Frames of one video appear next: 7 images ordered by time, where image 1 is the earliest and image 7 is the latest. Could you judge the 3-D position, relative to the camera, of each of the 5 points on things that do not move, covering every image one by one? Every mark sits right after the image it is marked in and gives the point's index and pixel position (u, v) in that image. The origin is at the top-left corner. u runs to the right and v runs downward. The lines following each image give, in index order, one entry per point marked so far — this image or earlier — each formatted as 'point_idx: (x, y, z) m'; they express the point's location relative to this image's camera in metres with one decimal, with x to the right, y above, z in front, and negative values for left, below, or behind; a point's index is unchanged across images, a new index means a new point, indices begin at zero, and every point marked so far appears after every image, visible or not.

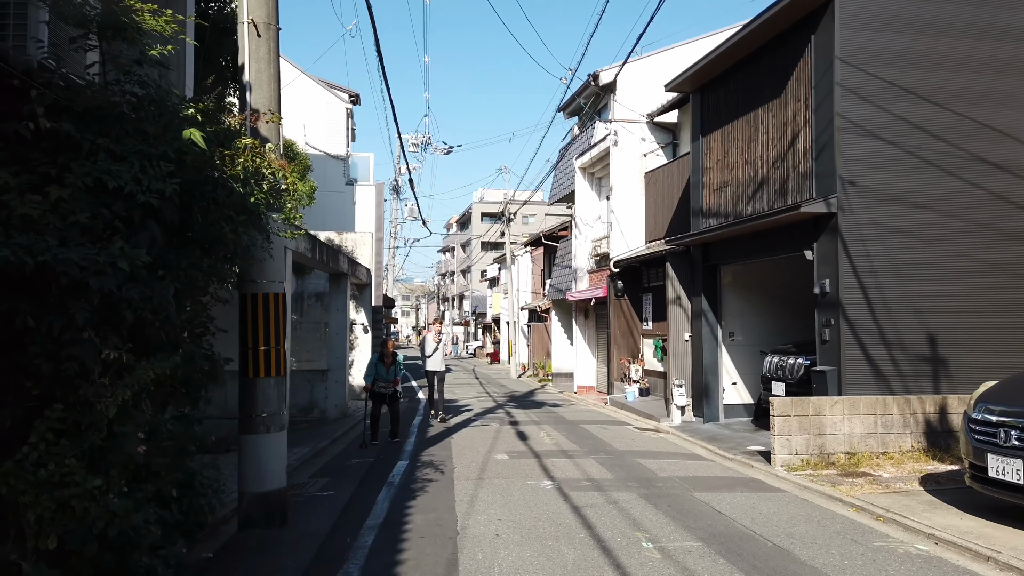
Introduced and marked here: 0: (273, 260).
0: (-2.2, +0.3, +6.7) m
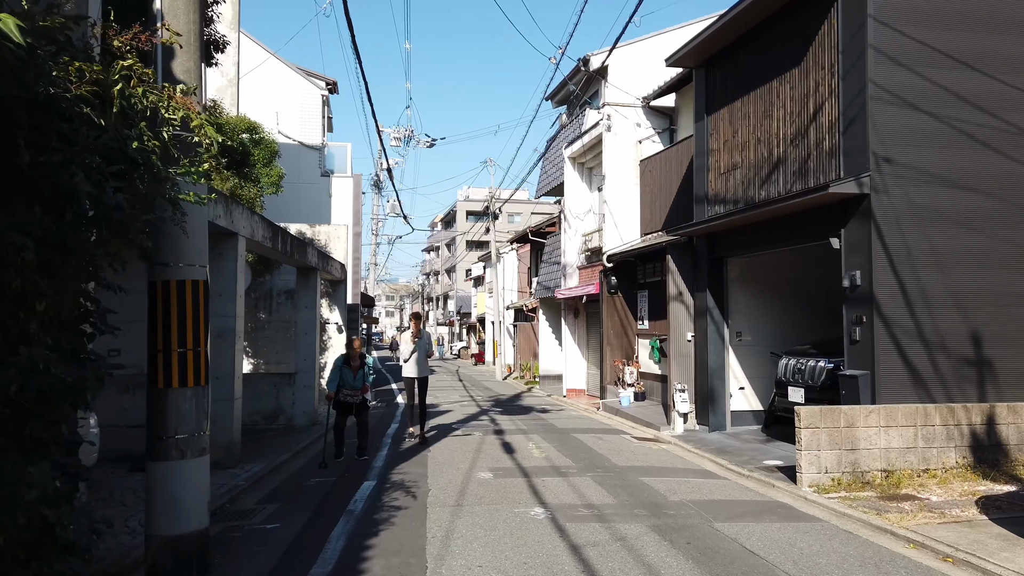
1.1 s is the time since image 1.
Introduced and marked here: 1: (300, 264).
0: (-2.3, +0.4, +5.3) m
1: (-4.4, +0.5, +15.3) m
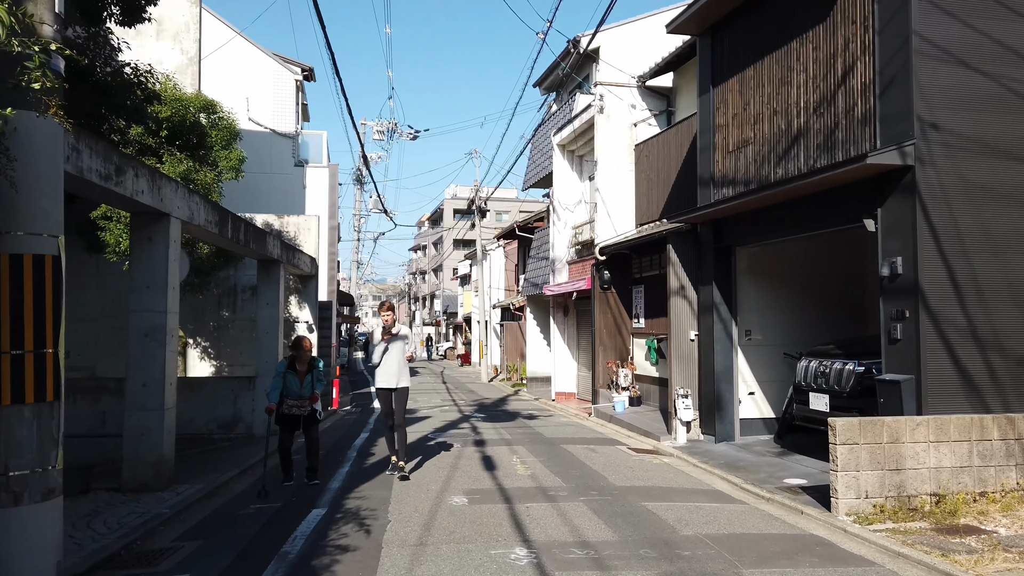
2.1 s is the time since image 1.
0: (-2.5, +0.5, +3.8) m
1: (-4.7, +0.6, +13.9) m
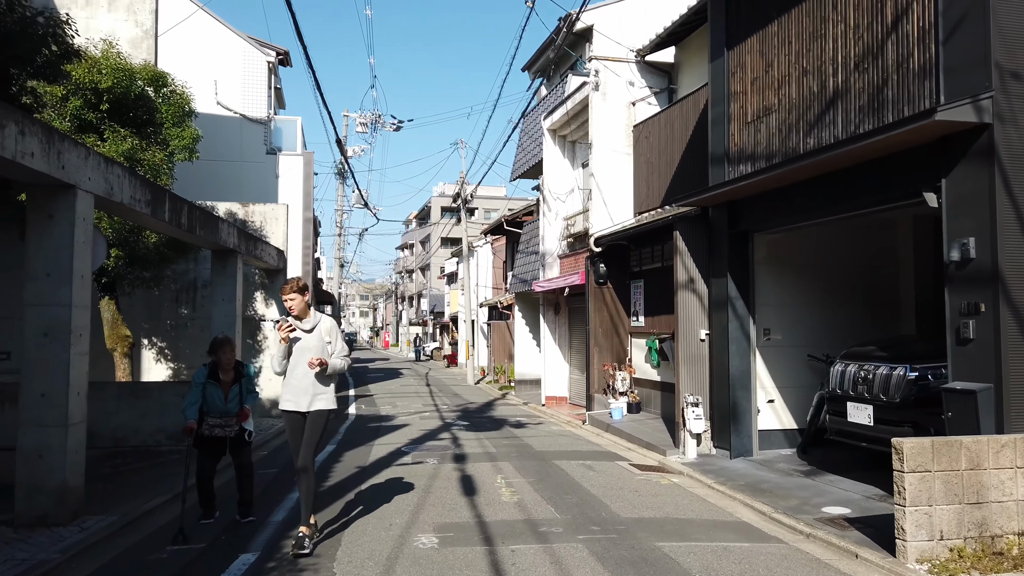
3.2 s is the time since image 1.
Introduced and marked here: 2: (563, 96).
0: (-2.6, +0.6, +2.3) m
1: (-5.0, +0.7, +12.3) m
2: (+1.2, +4.6, +17.6) m
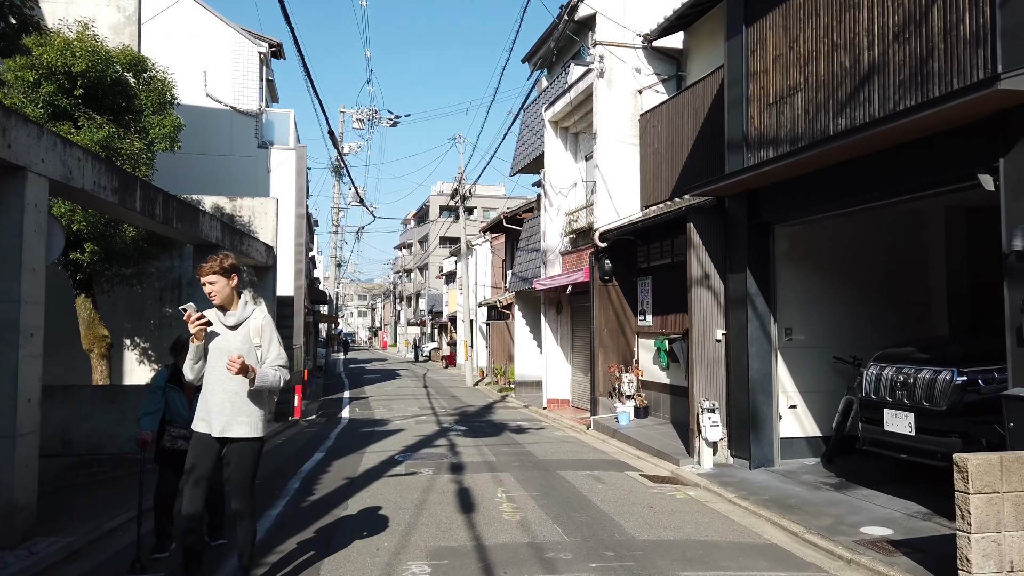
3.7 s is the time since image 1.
0: (-2.5, +0.6, +1.5) m
1: (-5.0, +0.7, +11.6) m
2: (+1.2, +4.6, +16.9) m
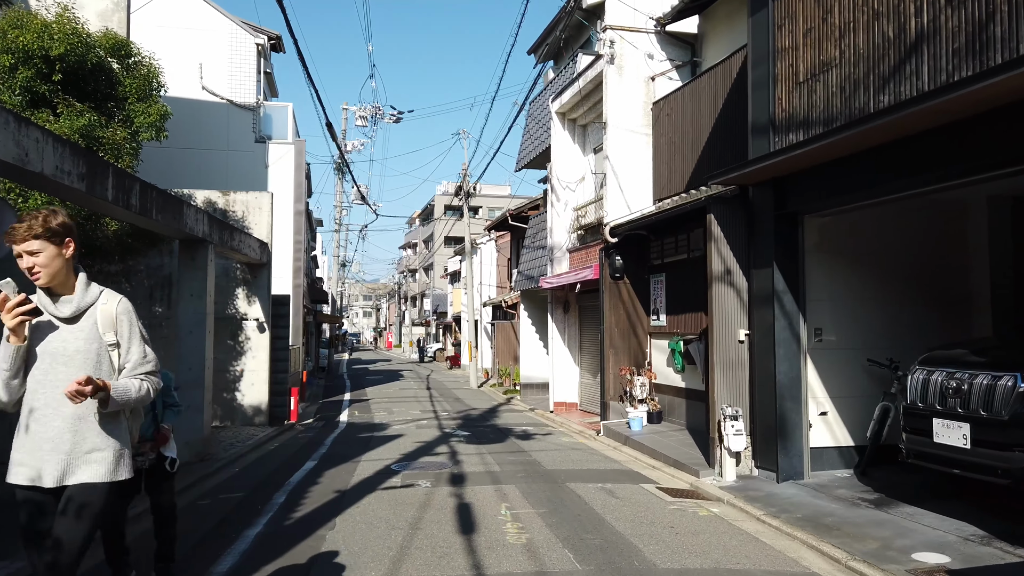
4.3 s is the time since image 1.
0: (-2.5, +0.7, +0.8) m
1: (-4.9, +0.8, +10.9) m
2: (+1.3, +4.7, +16.1) m
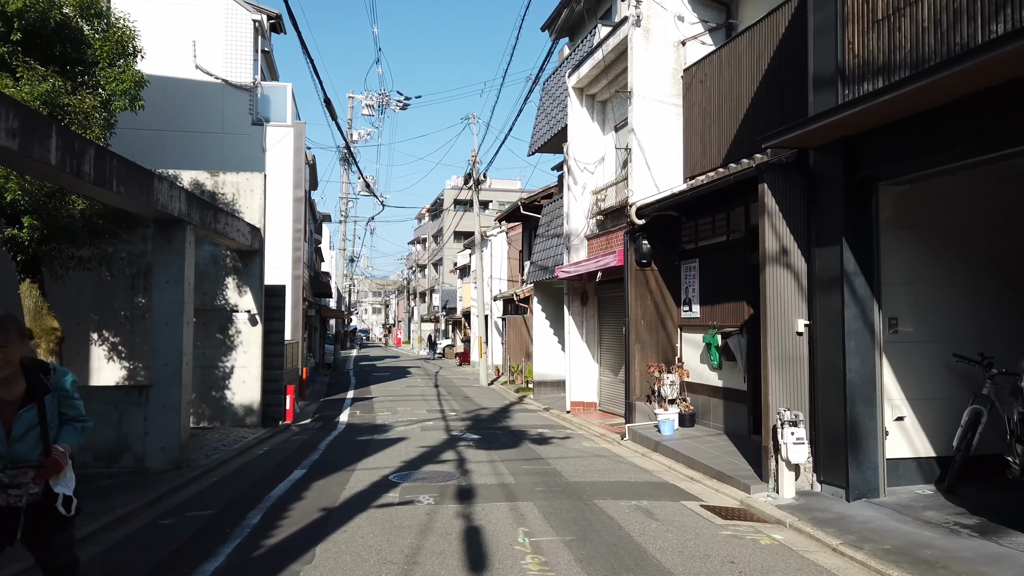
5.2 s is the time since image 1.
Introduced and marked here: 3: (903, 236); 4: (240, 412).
0: (-2.5, +0.8, -0.4) m
1: (-4.7, +1.0, +9.6) m
2: (+1.6, +4.9, +14.8) m
3: (+3.8, +0.5, +7.1) m
4: (-5.2, -2.4, +14.0) m
